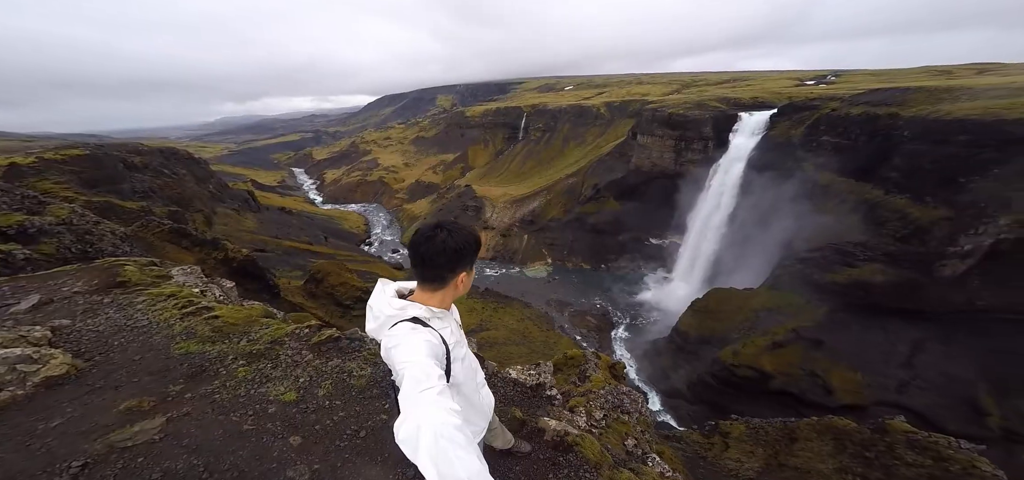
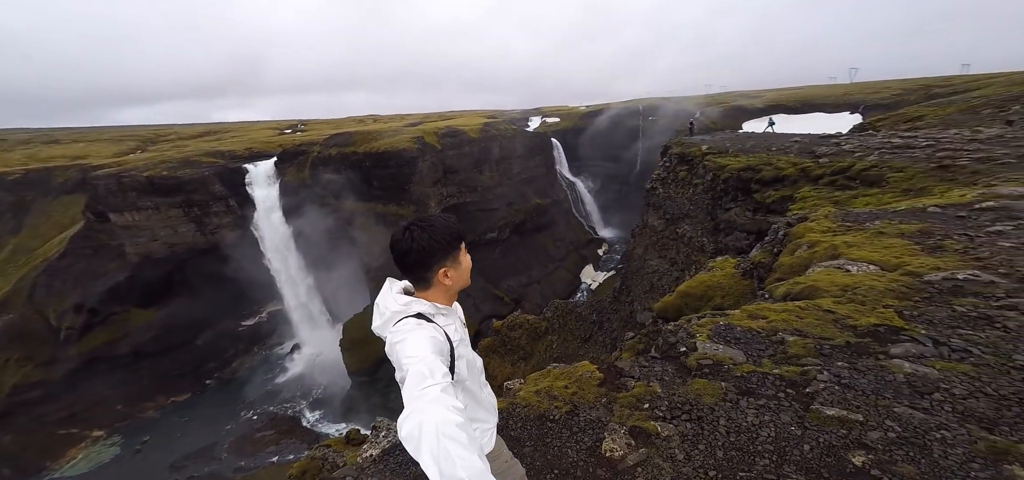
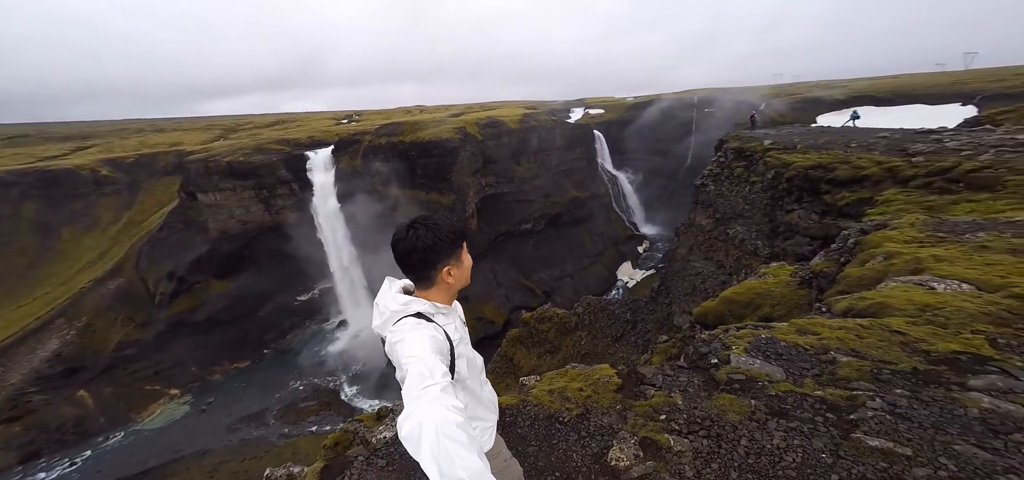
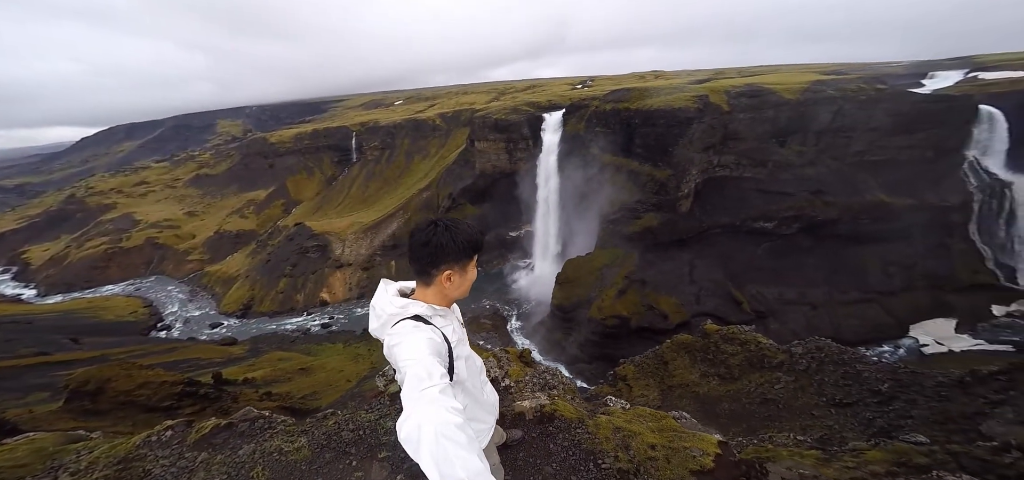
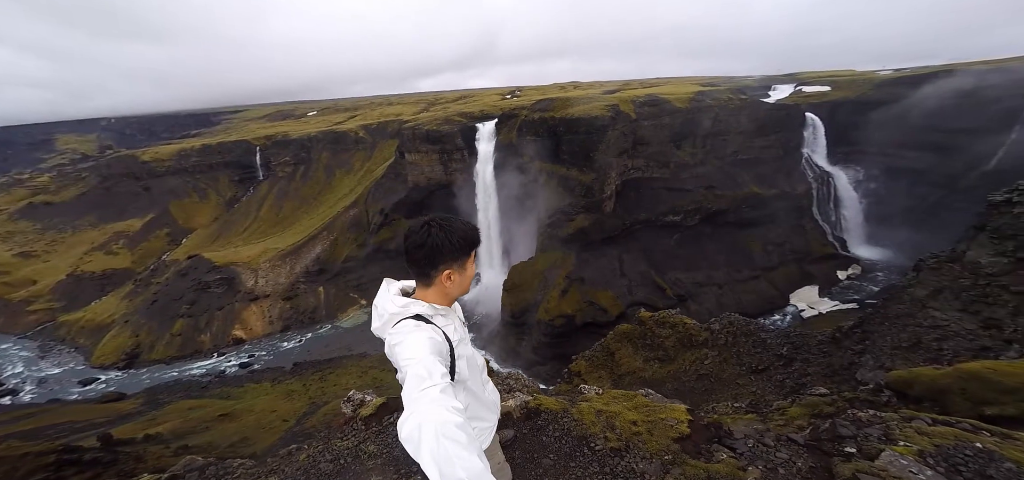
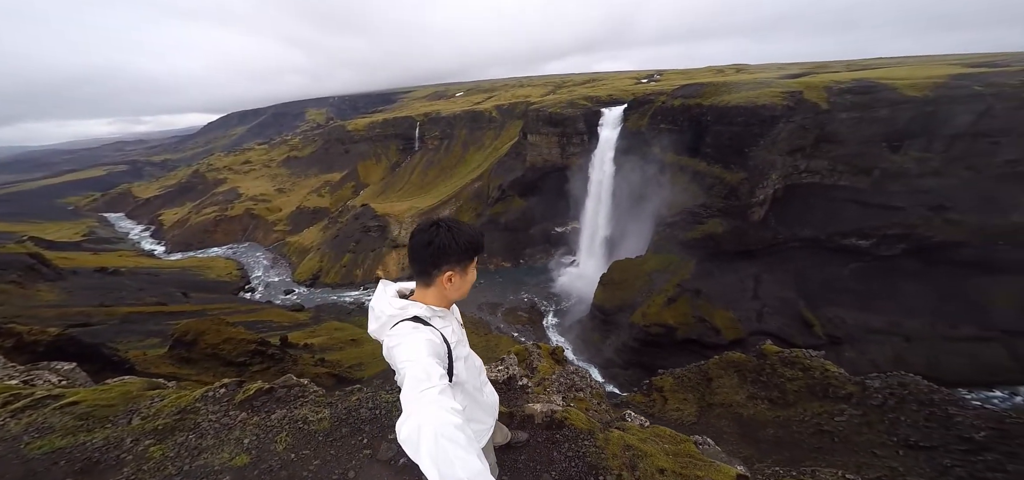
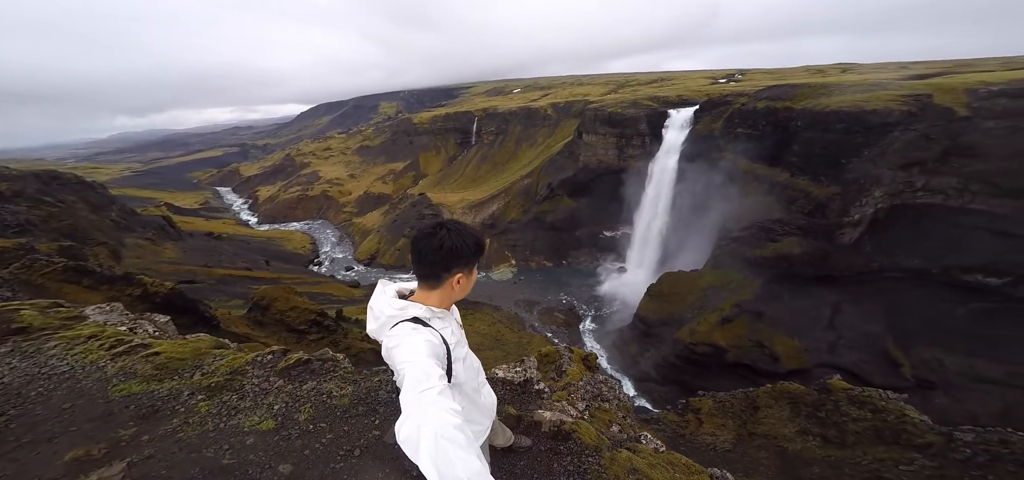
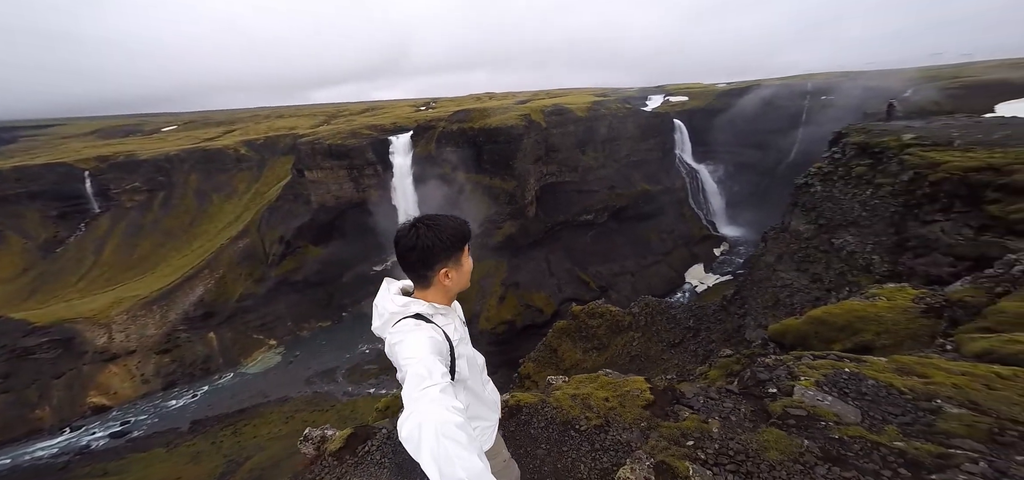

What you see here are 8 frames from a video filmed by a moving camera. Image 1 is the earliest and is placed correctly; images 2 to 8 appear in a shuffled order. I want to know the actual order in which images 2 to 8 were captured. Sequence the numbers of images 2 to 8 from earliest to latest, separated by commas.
7, 6, 4, 5, 8, 3, 2
